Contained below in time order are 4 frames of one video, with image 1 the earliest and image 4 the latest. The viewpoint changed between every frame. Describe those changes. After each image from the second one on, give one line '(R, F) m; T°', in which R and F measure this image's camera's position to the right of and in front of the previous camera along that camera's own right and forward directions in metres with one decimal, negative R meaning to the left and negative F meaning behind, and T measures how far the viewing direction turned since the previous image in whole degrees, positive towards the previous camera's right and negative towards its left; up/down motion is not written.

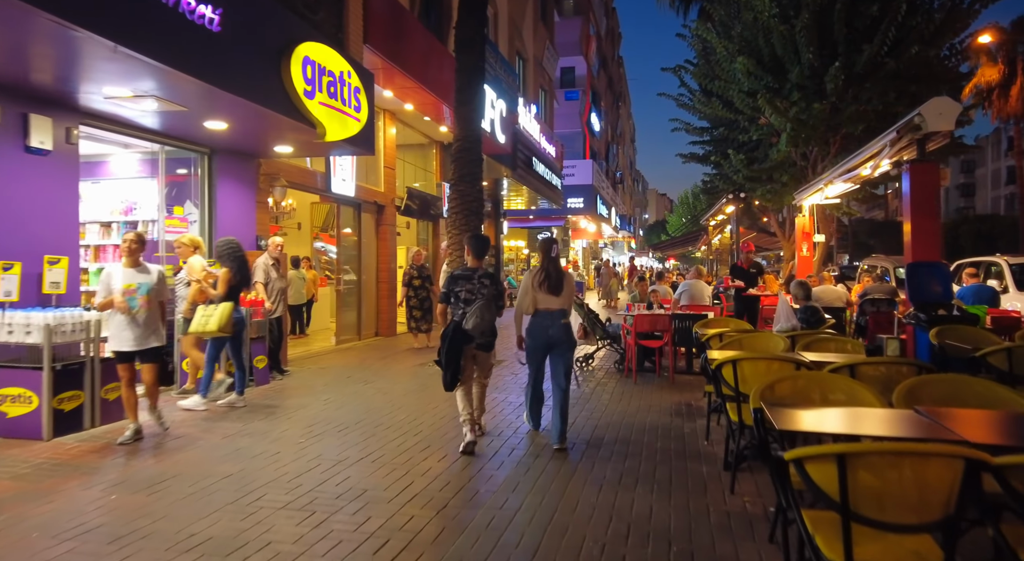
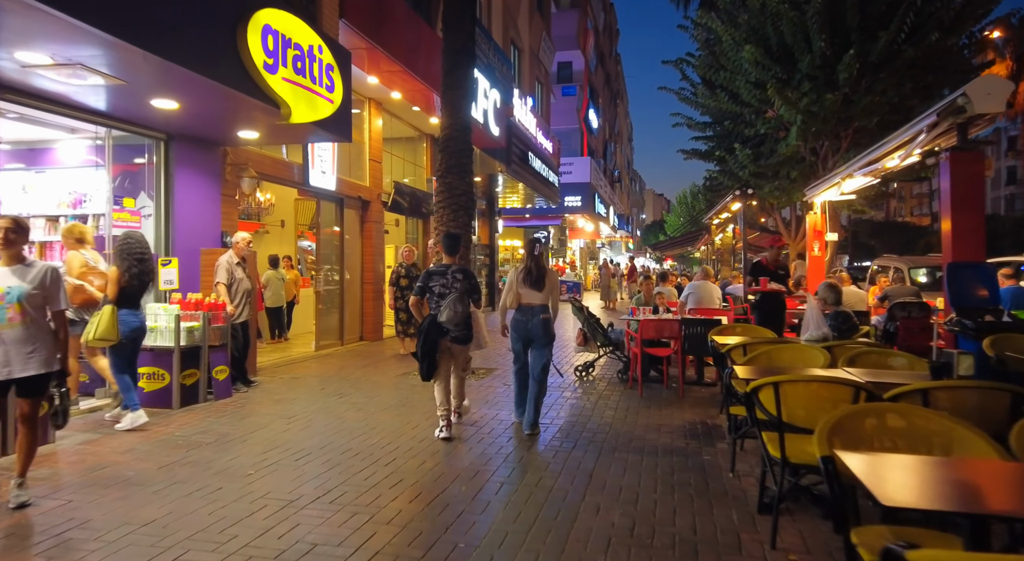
(+0.1, +0.9) m; 0°
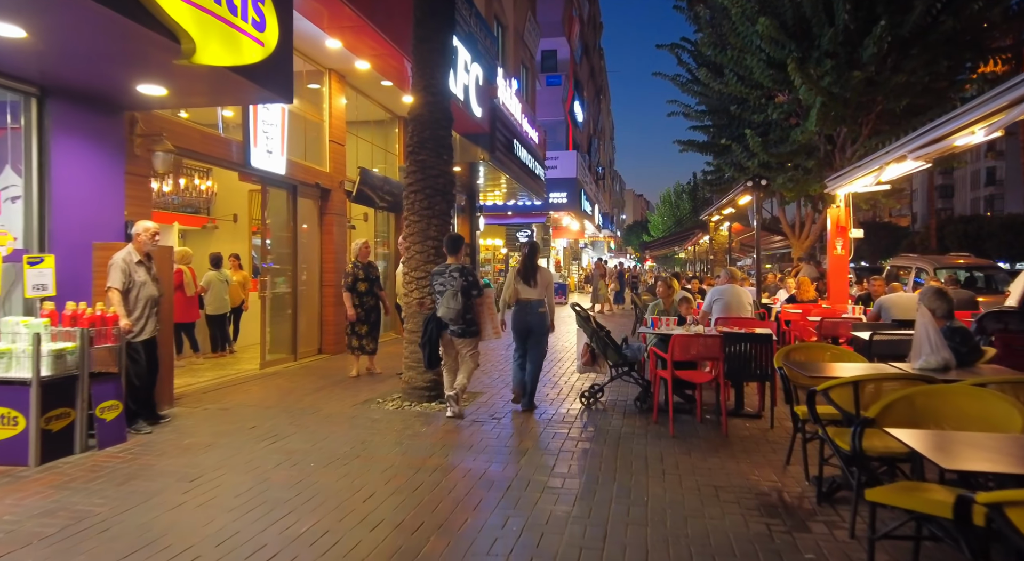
(-0.1, +1.9) m; +2°
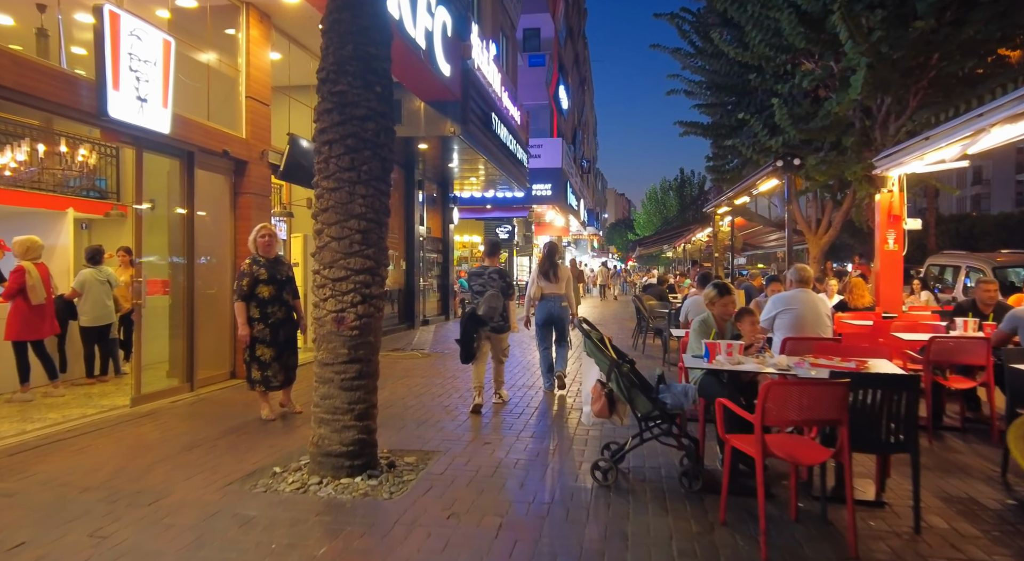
(+0.1, +2.6) m; +2°
